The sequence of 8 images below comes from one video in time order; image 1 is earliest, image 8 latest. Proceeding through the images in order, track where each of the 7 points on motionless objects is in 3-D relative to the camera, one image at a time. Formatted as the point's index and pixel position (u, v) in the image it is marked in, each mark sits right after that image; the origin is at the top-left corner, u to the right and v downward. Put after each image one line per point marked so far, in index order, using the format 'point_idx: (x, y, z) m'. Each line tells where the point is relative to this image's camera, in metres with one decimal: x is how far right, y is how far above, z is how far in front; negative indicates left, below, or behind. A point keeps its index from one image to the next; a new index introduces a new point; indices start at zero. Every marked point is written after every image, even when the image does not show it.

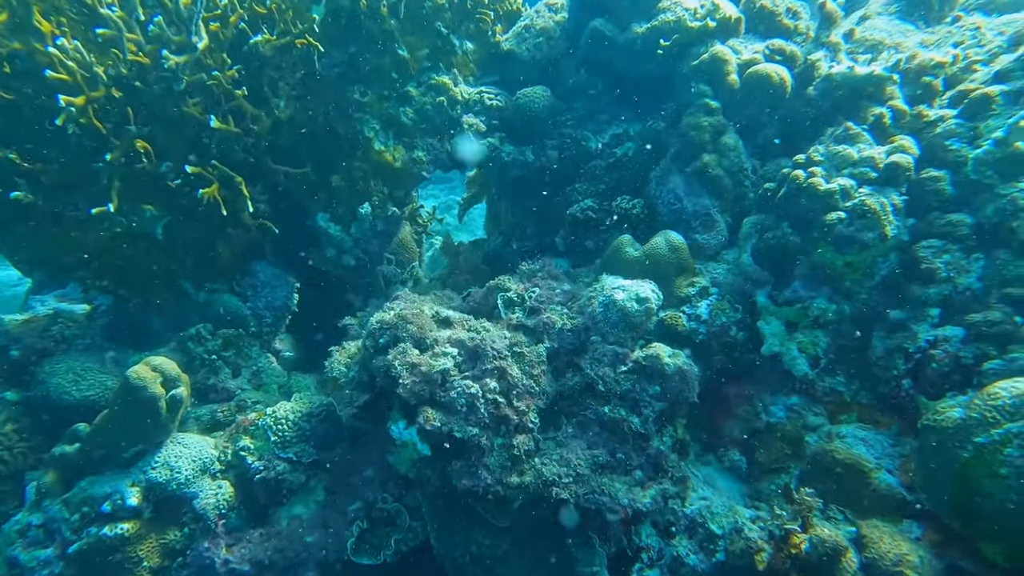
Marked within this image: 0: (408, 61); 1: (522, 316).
0: (-0.8, +1.8, +4.9) m
1: (+0.1, -0.2, +4.0) m
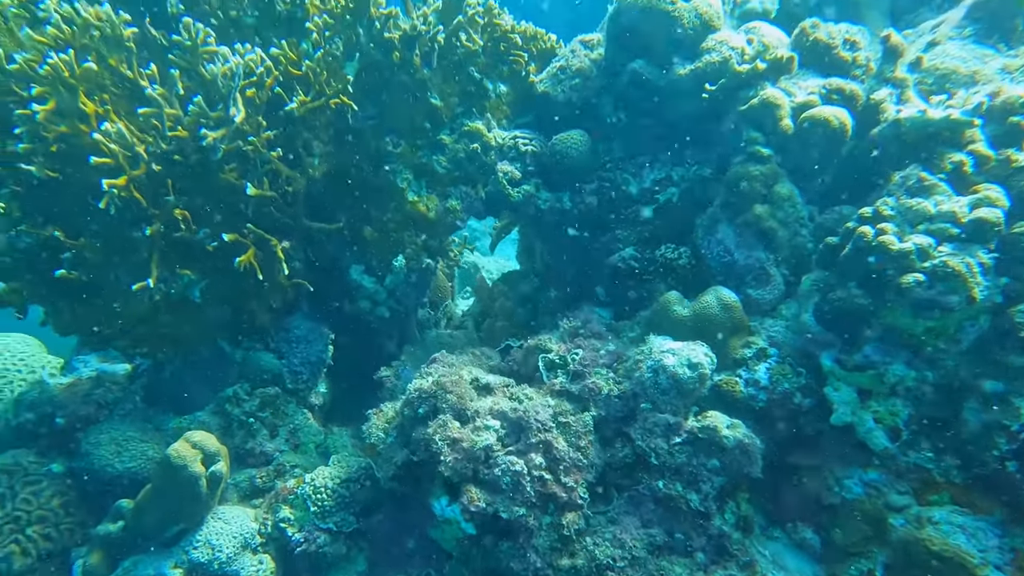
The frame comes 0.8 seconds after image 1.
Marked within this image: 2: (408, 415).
0: (-0.5, +1.3, +4.7) m
1: (+0.3, -0.6, +3.8) m
2: (-0.6, -0.7, +3.7) m
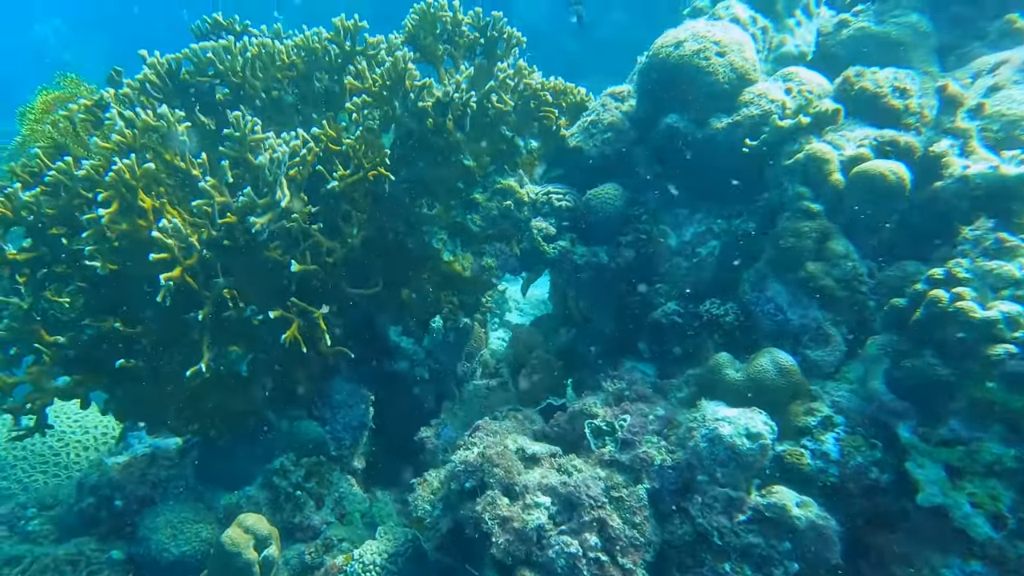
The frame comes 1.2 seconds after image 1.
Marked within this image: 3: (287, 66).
0: (-0.3, +0.9, +4.7) m
1: (+0.6, -0.9, +3.6) m
2: (-0.3, -1.2, +3.6) m
3: (-1.6, +1.6, +4.5) m
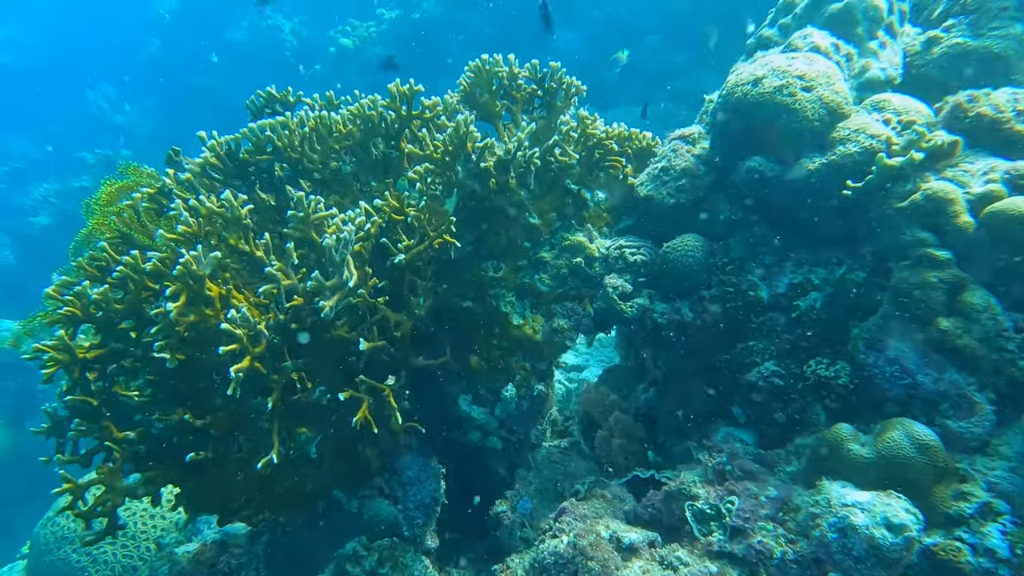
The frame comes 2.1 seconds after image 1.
0: (+0.2, +0.4, +4.5) m
1: (+1.1, -1.3, +3.2) m
2: (+0.2, -1.6, +3.3) m
3: (-1.1, +1.0, +4.4) m
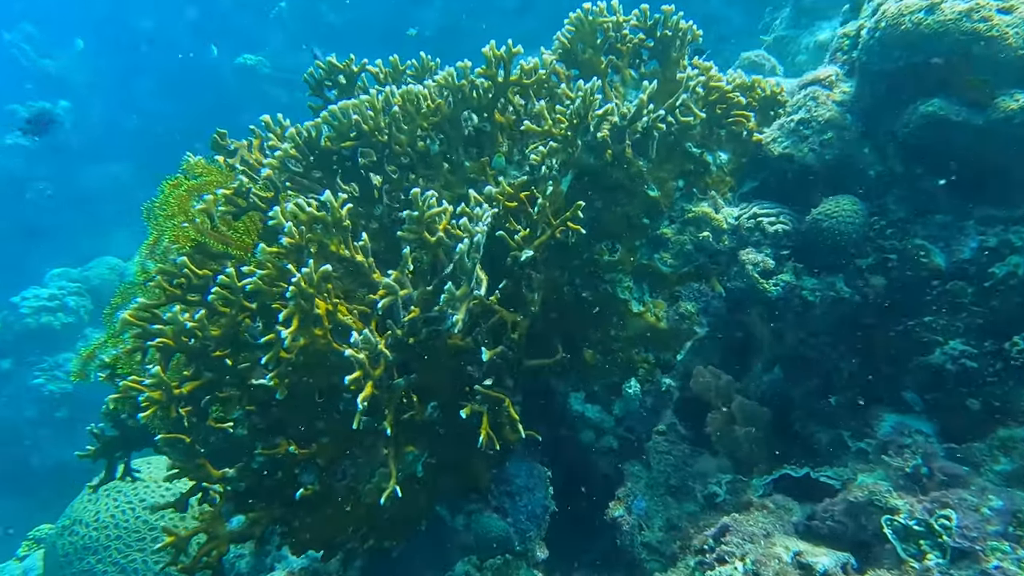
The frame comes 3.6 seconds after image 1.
0: (+0.9, +0.5, +3.9) m
1: (+1.9, -1.2, +2.7) m
2: (+1.0, -1.5, +2.8) m
3: (-0.5, +1.1, +3.8) m
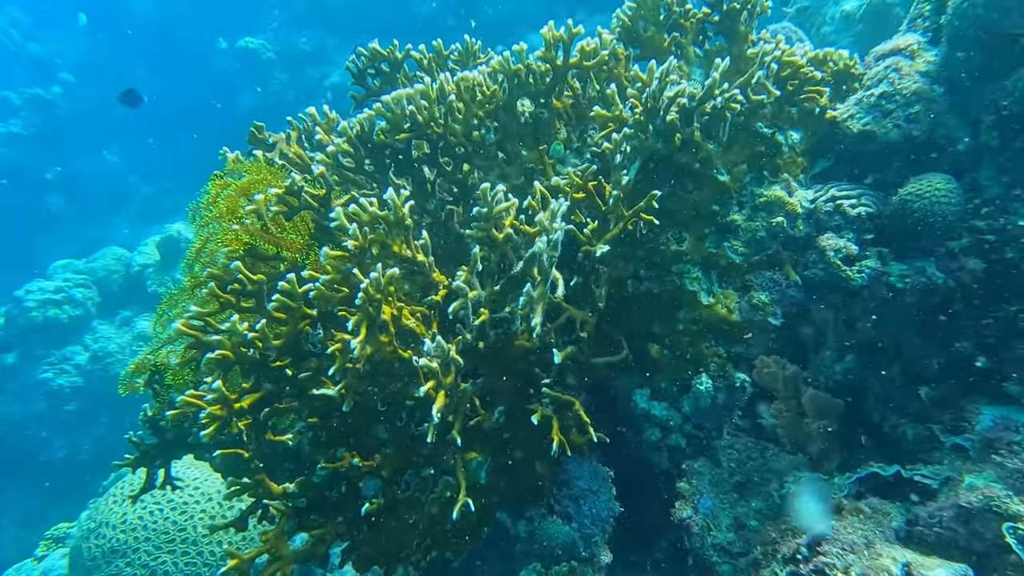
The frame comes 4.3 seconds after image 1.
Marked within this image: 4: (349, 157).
0: (+1.3, +0.6, +3.6) m
1: (+2.2, -1.1, +2.4) m
2: (+1.4, -1.5, +2.6) m
3: (-0.1, +1.1, +3.6) m
4: (-1.0, +0.8, +3.7) m
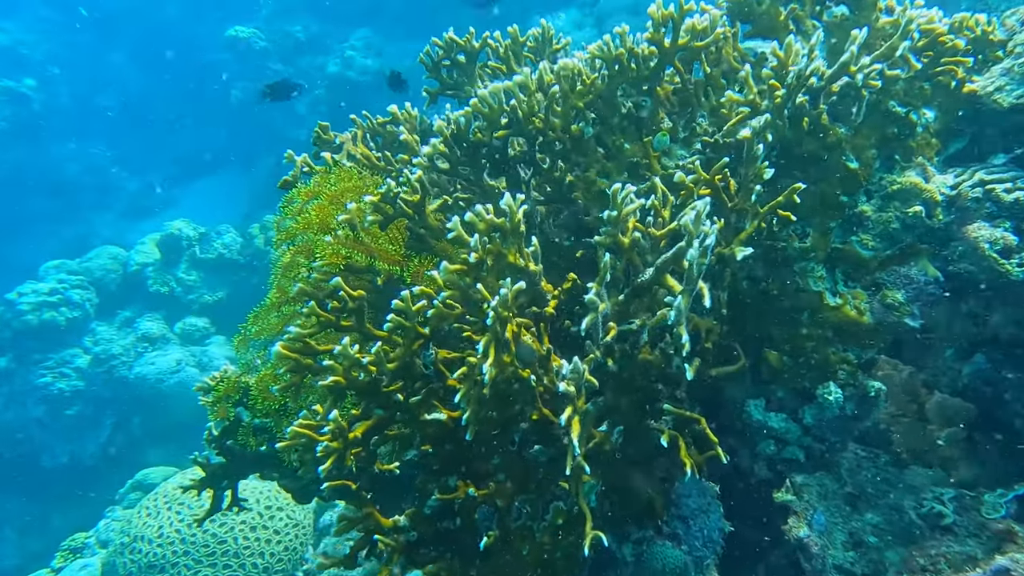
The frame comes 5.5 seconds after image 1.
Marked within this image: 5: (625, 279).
0: (+1.8, +0.6, +3.2) m
1: (+2.8, -1.1, +2.0) m
2: (+1.9, -1.5, +2.2) m
3: (+0.4, +1.0, +3.3) m
4: (-0.4, +0.7, +3.4) m
5: (+0.5, 0.0, +2.7) m
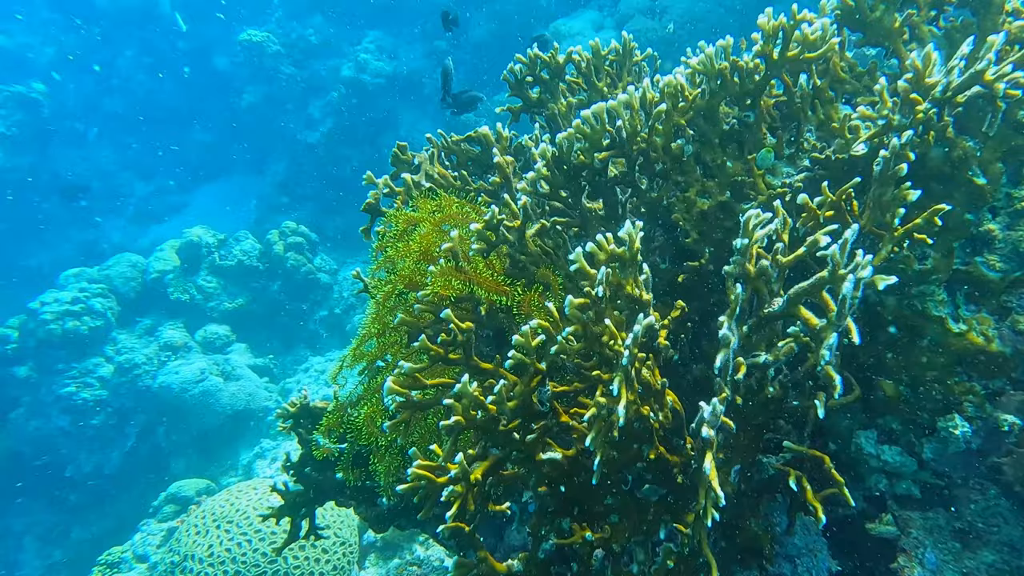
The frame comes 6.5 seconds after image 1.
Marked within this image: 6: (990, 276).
0: (+2.3, +0.5, +3.0) m
1: (+3.2, -1.2, +1.7) m
2: (+2.4, -1.6, +1.9) m
3: (+0.9, +0.9, +3.1) m
4: (+0.1, +0.6, +3.3) m
5: (+1.0, -0.1, +2.5) m
6: (+2.4, +0.1, +3.0) m
